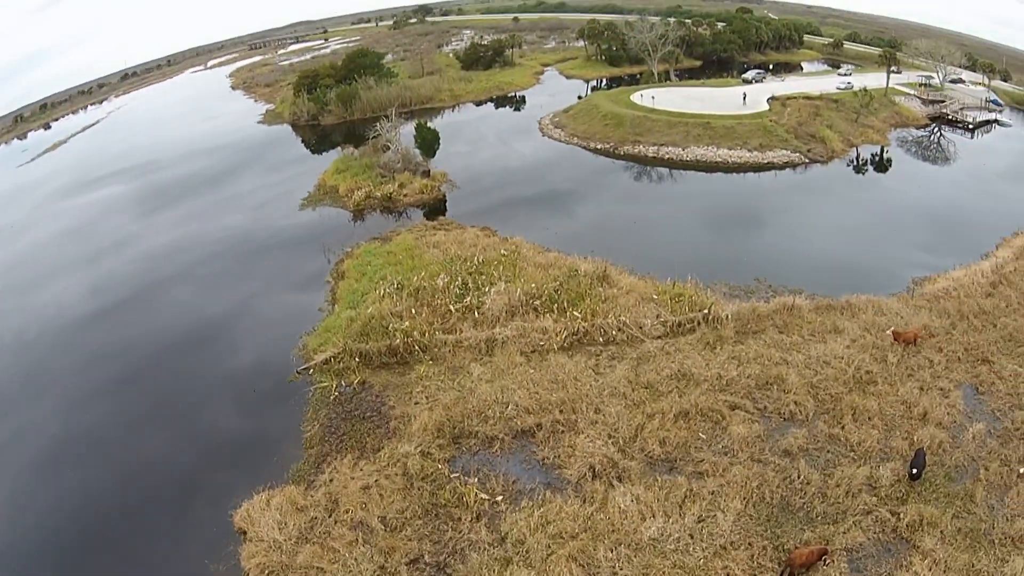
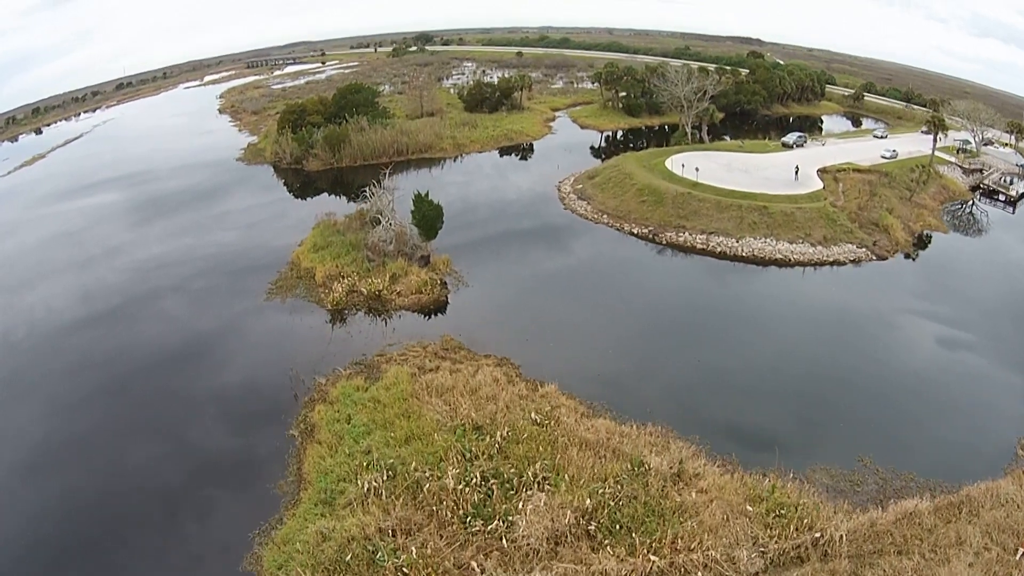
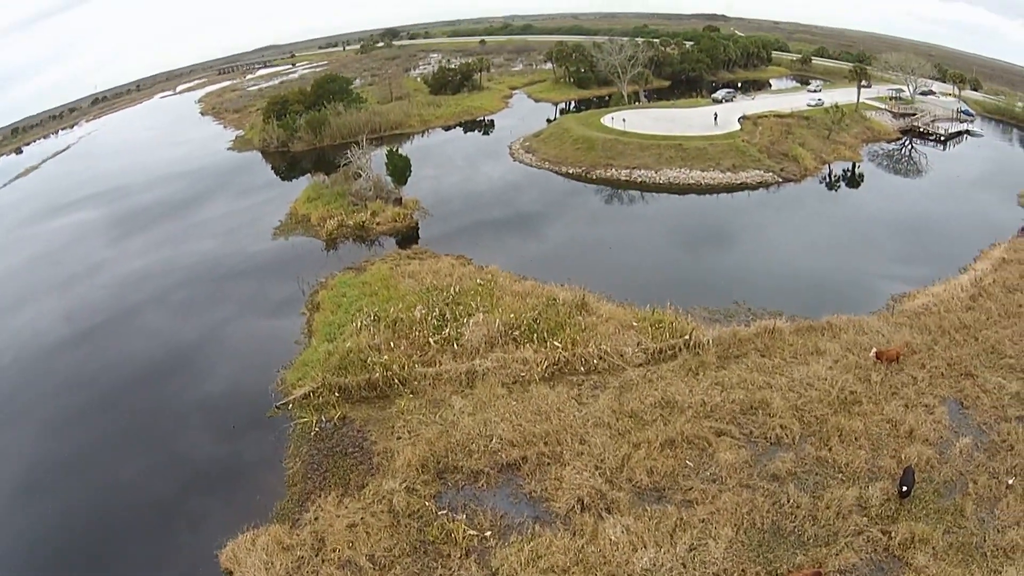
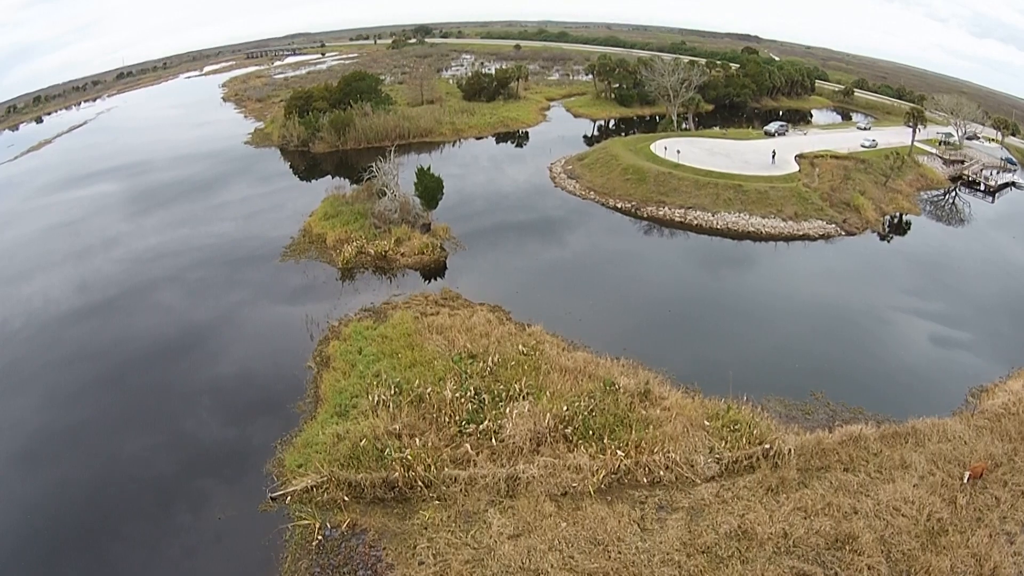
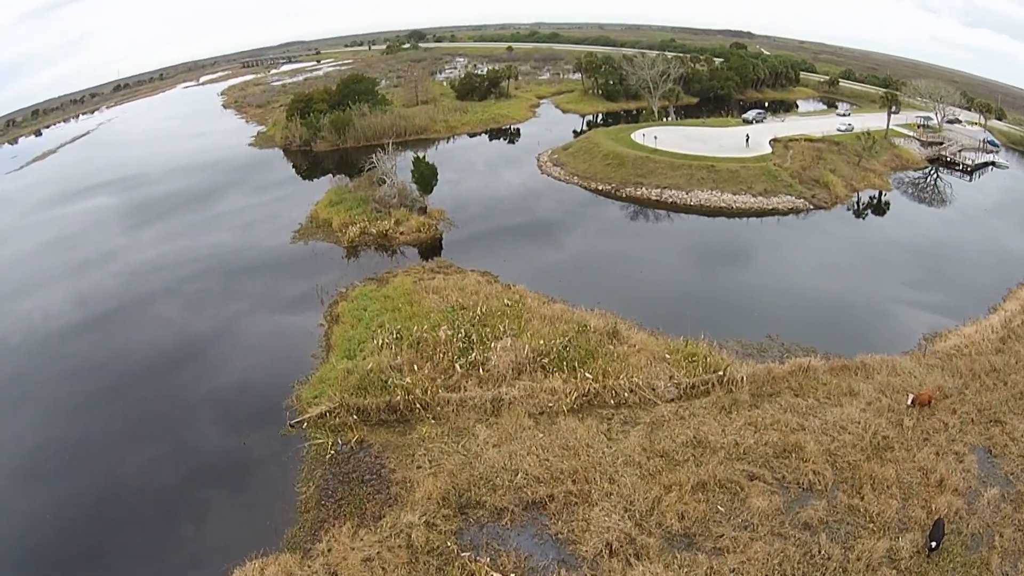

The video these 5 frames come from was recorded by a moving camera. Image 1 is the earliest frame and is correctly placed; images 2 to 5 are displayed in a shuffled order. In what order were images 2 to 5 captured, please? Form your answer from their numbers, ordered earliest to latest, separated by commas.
3, 5, 4, 2
